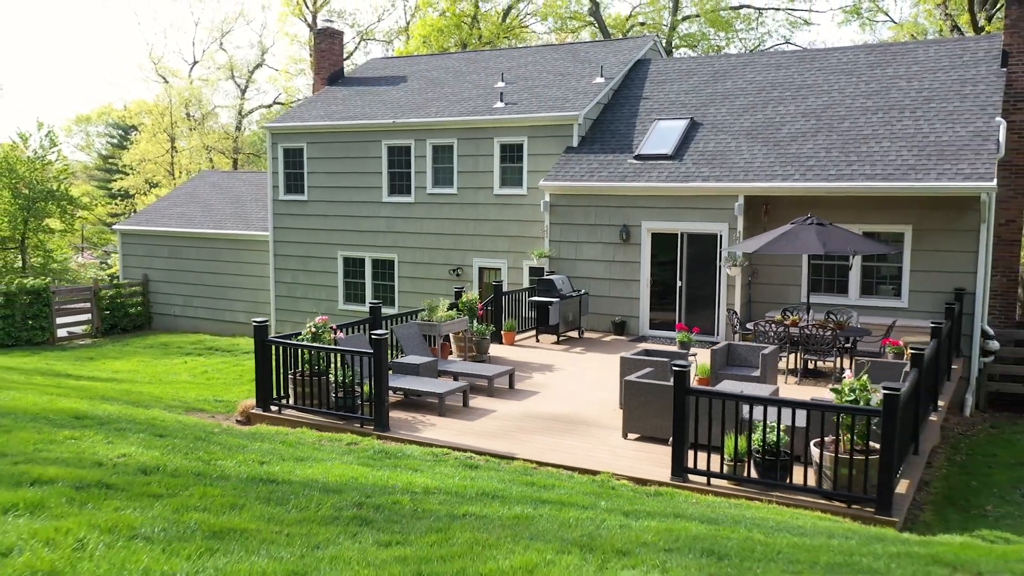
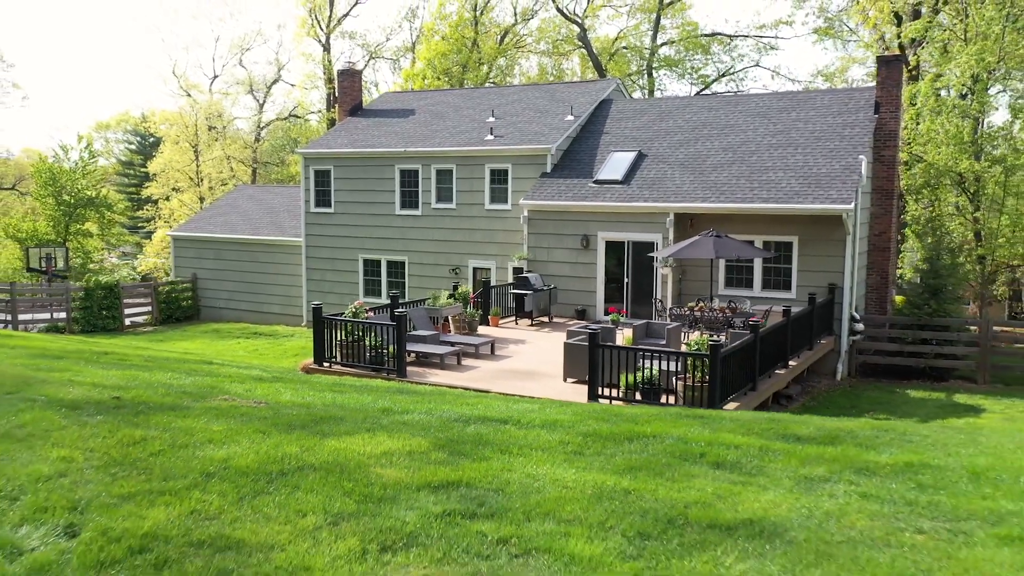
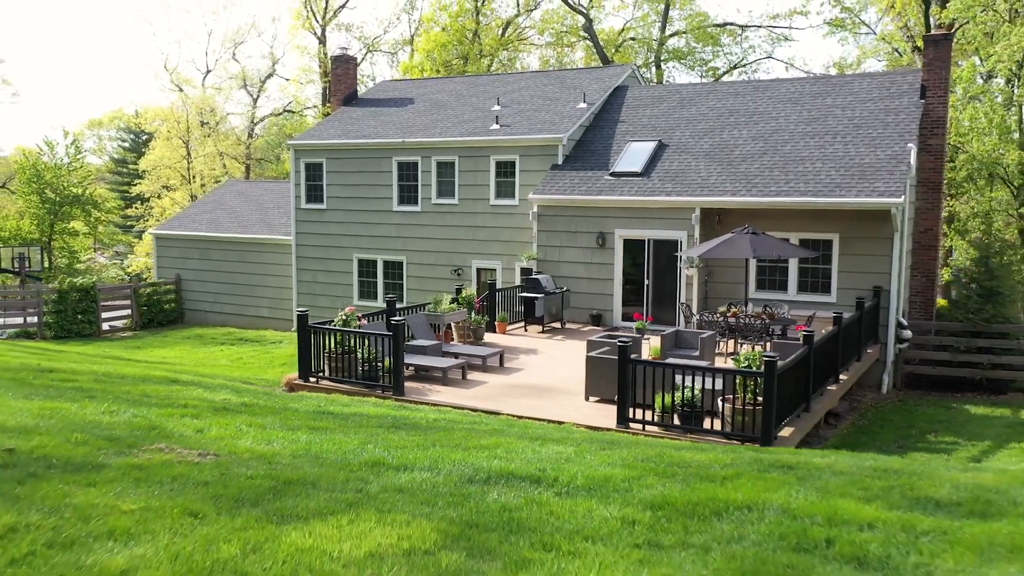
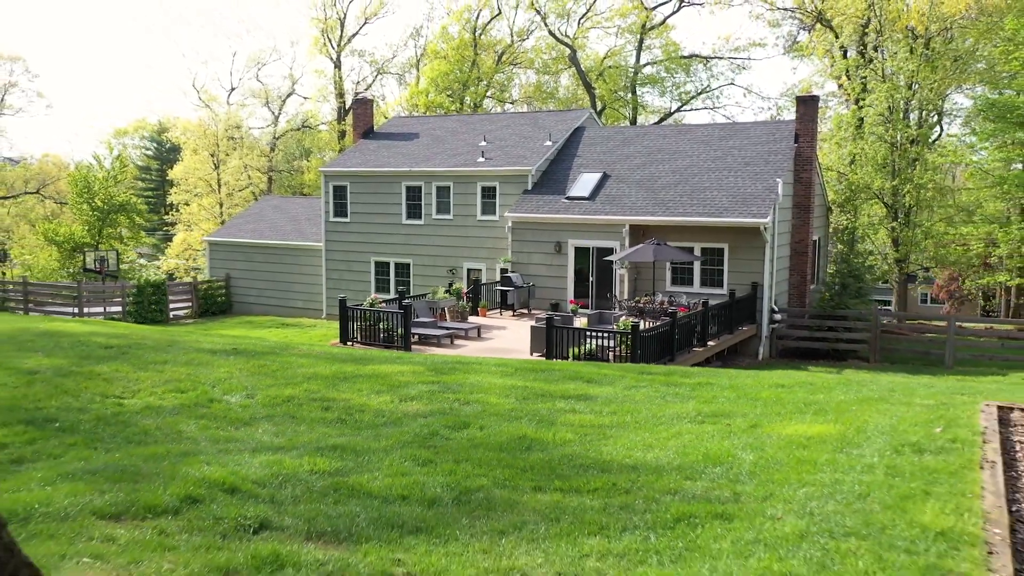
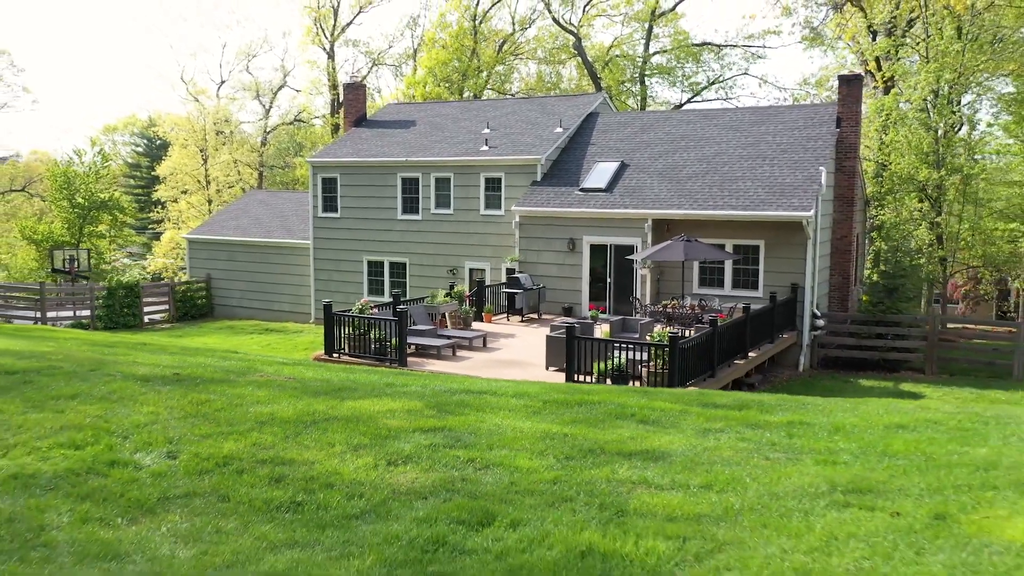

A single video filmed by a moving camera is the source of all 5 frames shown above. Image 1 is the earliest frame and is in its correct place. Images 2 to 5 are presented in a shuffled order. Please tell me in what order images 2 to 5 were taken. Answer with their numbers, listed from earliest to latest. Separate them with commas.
3, 2, 5, 4
